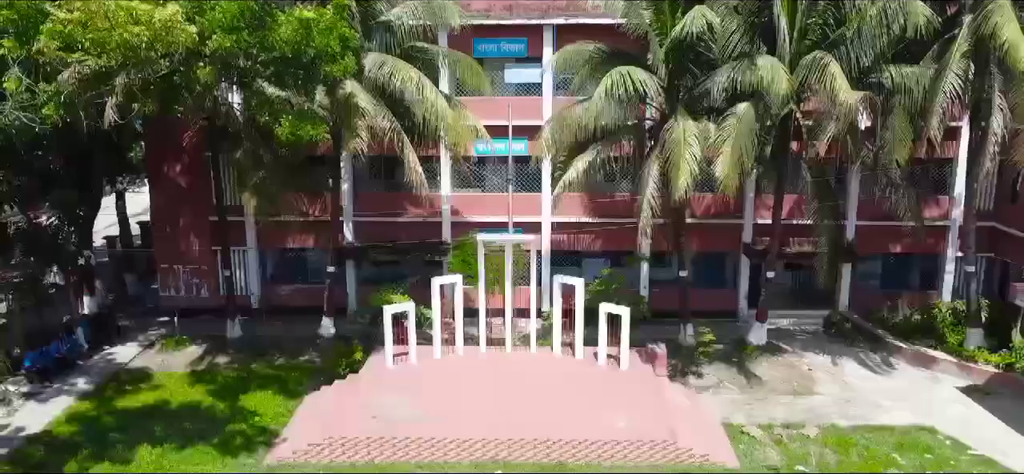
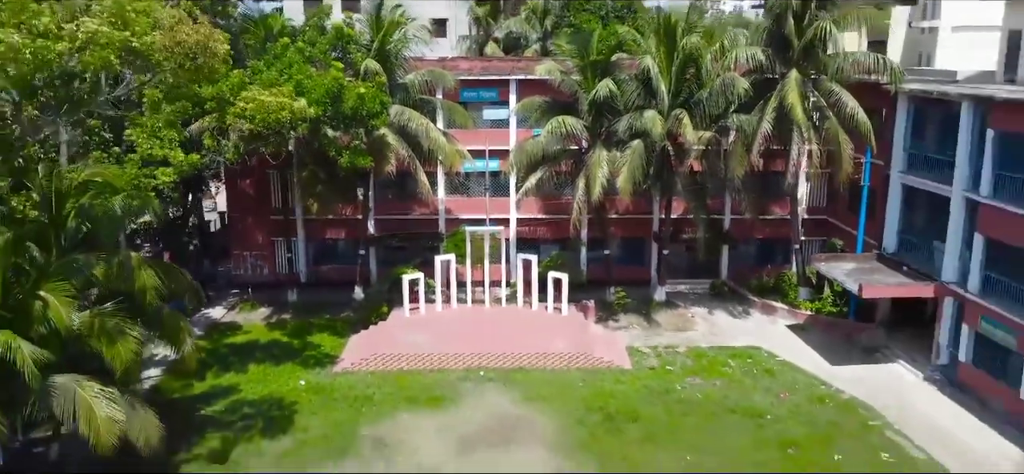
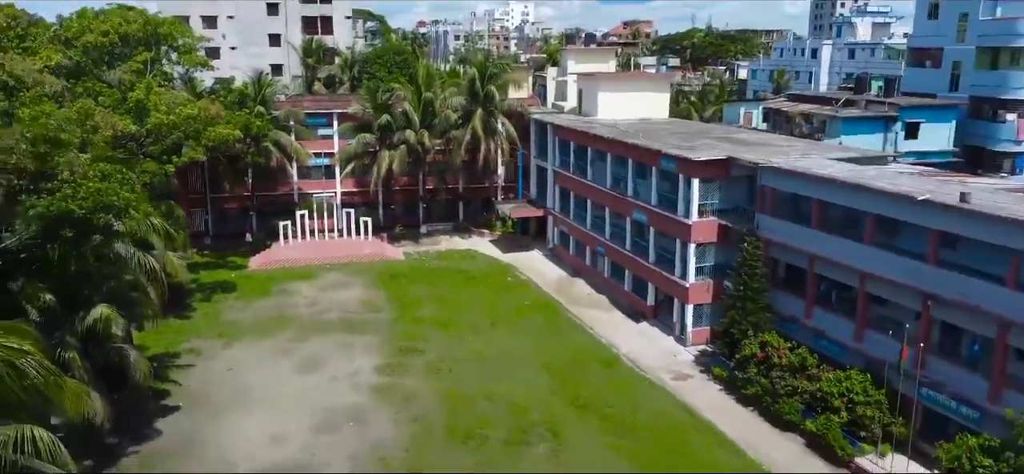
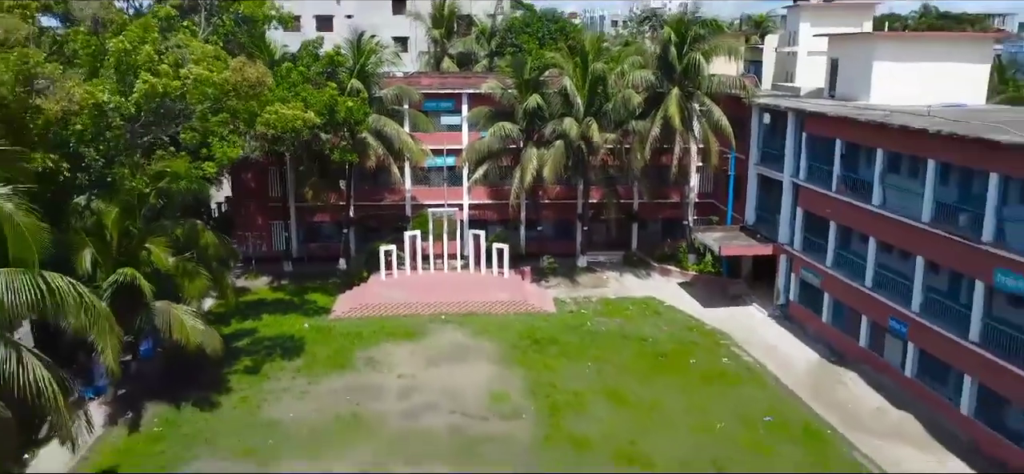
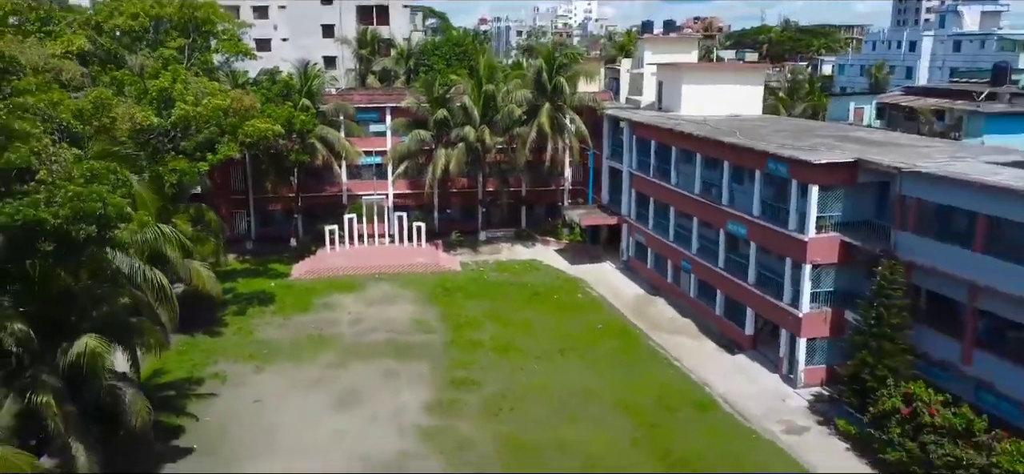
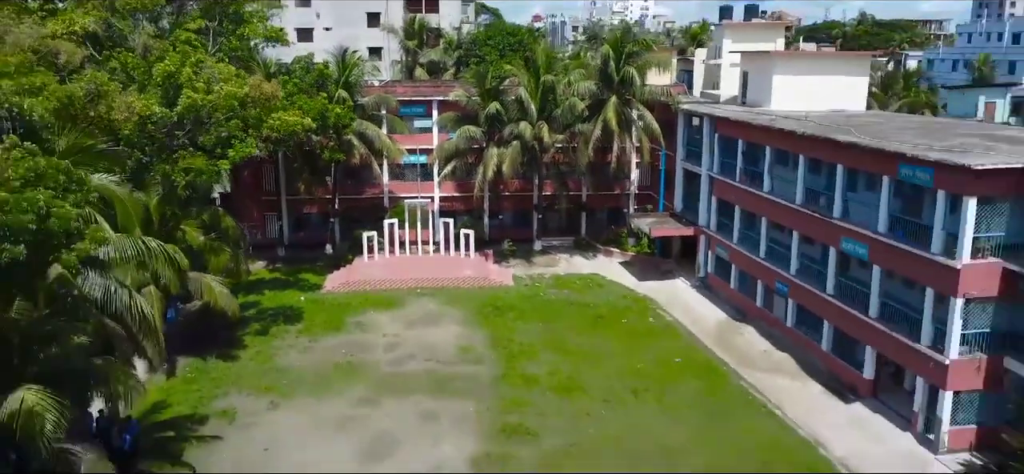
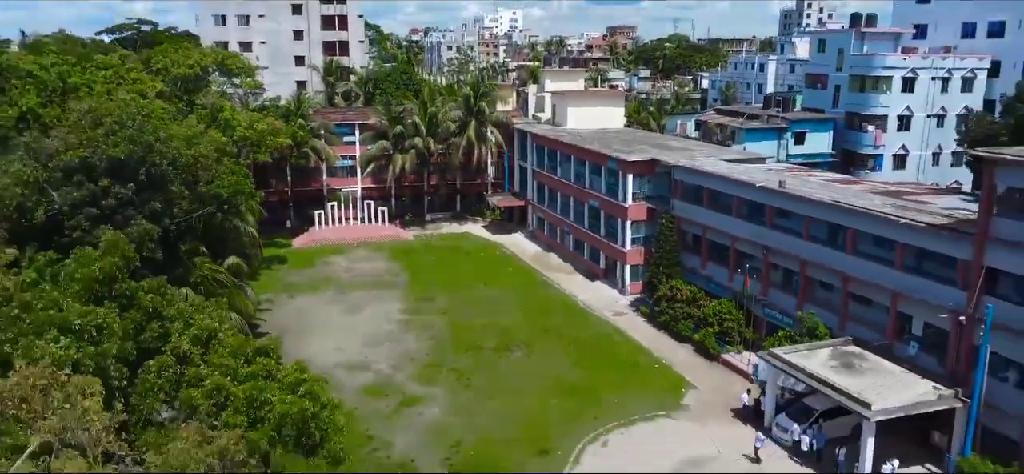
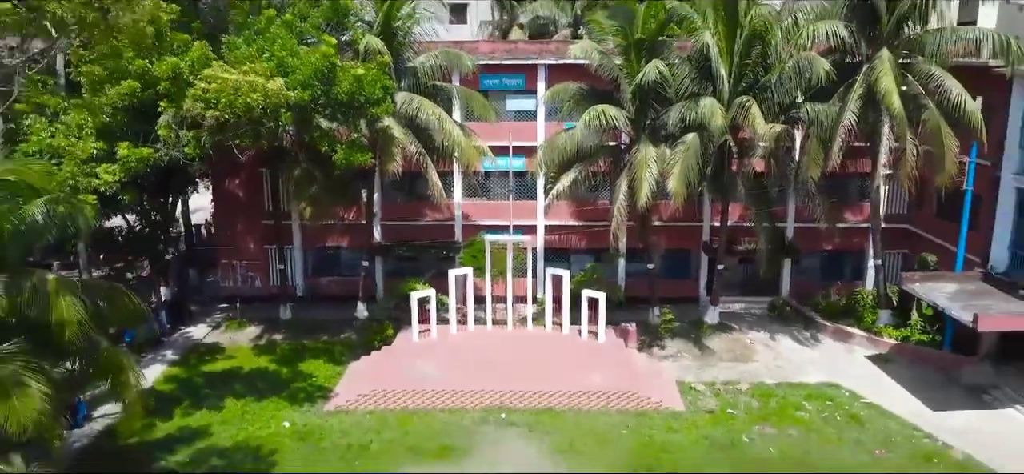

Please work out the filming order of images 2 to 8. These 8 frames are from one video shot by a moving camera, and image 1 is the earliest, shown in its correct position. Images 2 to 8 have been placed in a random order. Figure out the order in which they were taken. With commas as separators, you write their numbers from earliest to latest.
8, 2, 4, 6, 5, 3, 7
